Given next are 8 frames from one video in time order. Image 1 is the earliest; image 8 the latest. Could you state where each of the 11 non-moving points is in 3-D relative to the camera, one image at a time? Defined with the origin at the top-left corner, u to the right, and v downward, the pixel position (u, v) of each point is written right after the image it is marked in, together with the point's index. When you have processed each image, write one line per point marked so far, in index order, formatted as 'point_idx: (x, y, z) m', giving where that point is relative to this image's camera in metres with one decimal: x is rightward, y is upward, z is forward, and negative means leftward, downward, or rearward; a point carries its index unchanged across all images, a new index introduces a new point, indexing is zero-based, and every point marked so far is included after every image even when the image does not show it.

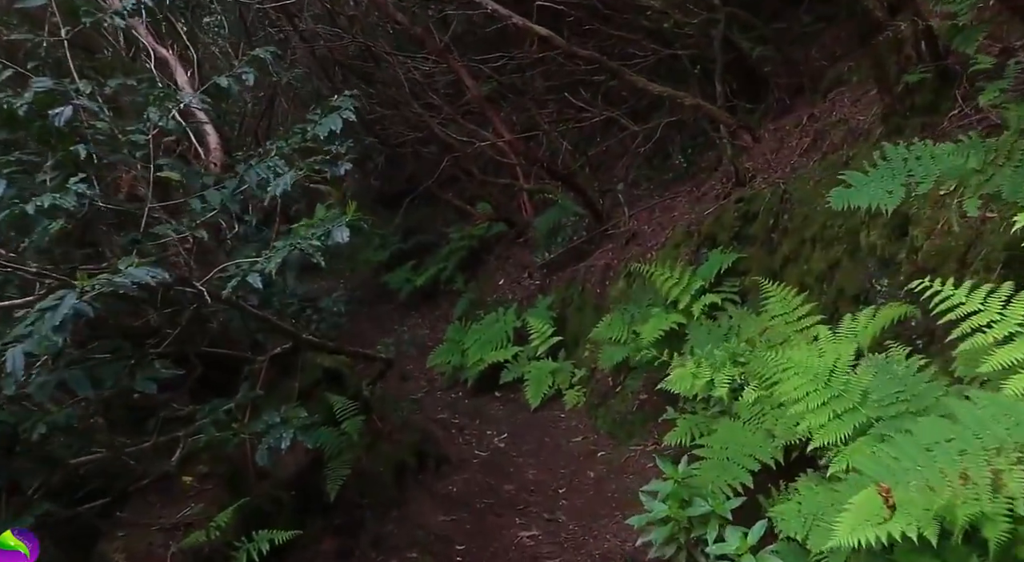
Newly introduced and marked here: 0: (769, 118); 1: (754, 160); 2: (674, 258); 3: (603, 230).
0: (+2.5, +1.6, +8.7) m
1: (+2.1, +1.0, +7.7) m
2: (+1.4, +0.2, +7.4) m
3: (+1.1, +0.6, +11.1) m
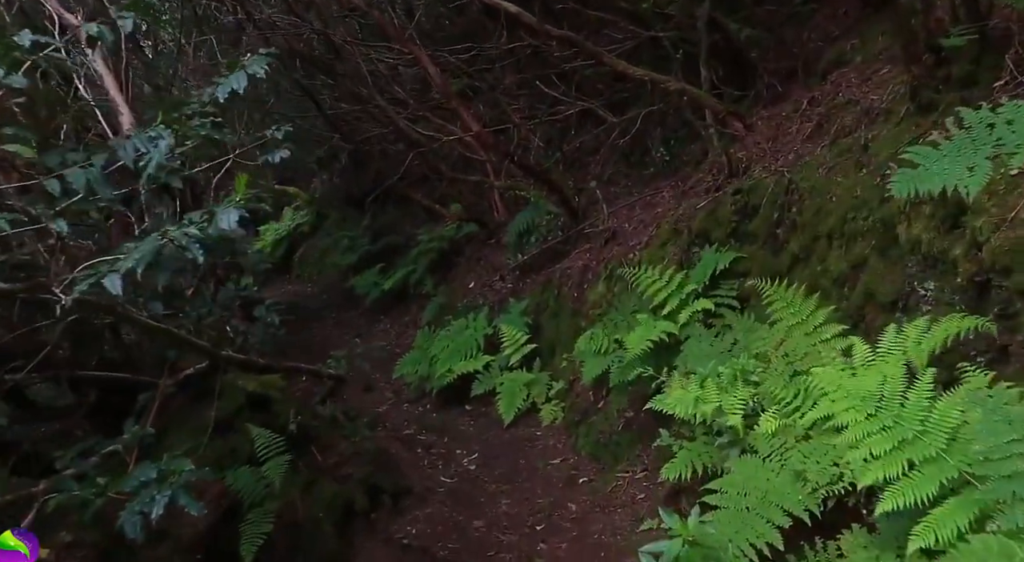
0: (+2.2, +1.6, +8.0) m
1: (+1.8, +1.0, +6.9) m
2: (+1.2, +0.1, +6.6) m
3: (+0.8, +0.6, +10.3) m
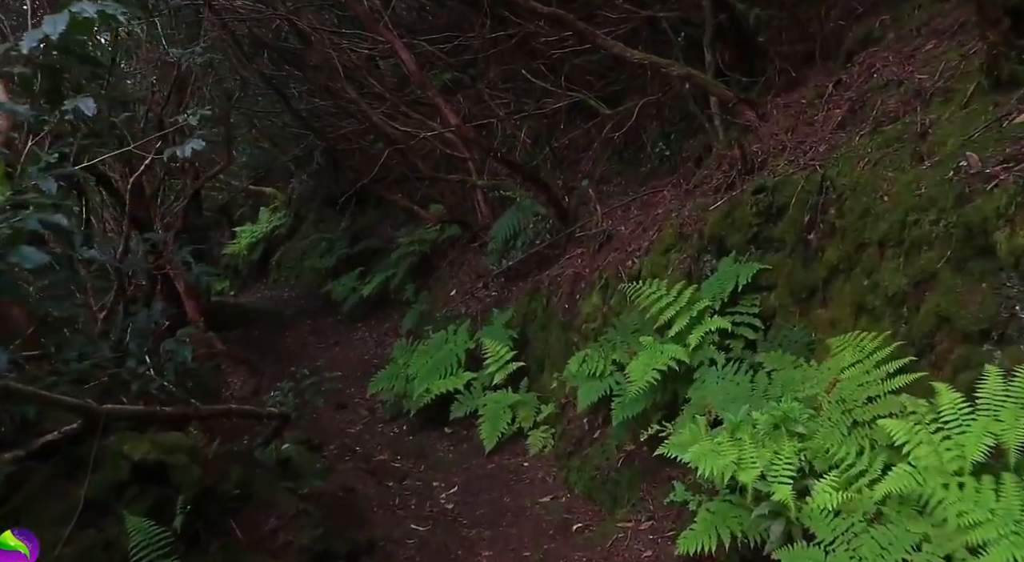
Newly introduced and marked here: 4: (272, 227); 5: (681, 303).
0: (+2.0, +1.5, +7.1) m
1: (+1.7, +0.9, +6.0) m
2: (+1.0, +0.1, +5.7) m
3: (+0.6, +0.5, +9.4) m
4: (-4.6, +1.0, +17.4) m
5: (+1.0, -0.1, +5.2) m
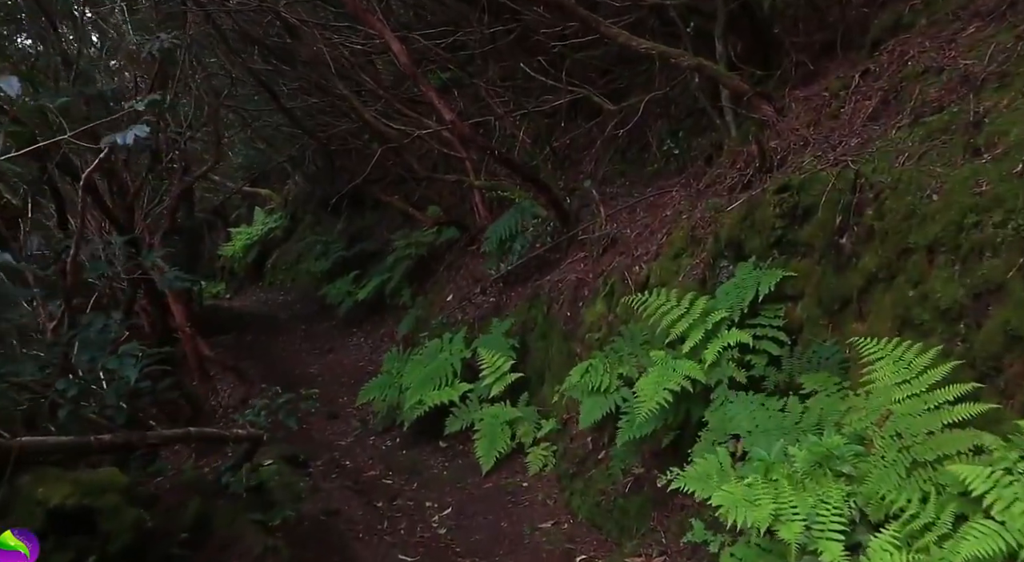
0: (+2.0, +1.4, +6.6) m
1: (+1.7, +0.9, +5.6) m
2: (+1.0, 0.0, +5.3) m
3: (+0.6, +0.4, +8.9) m
4: (-4.6, +1.0, +16.9) m
5: (+1.0, -0.2, +4.7) m
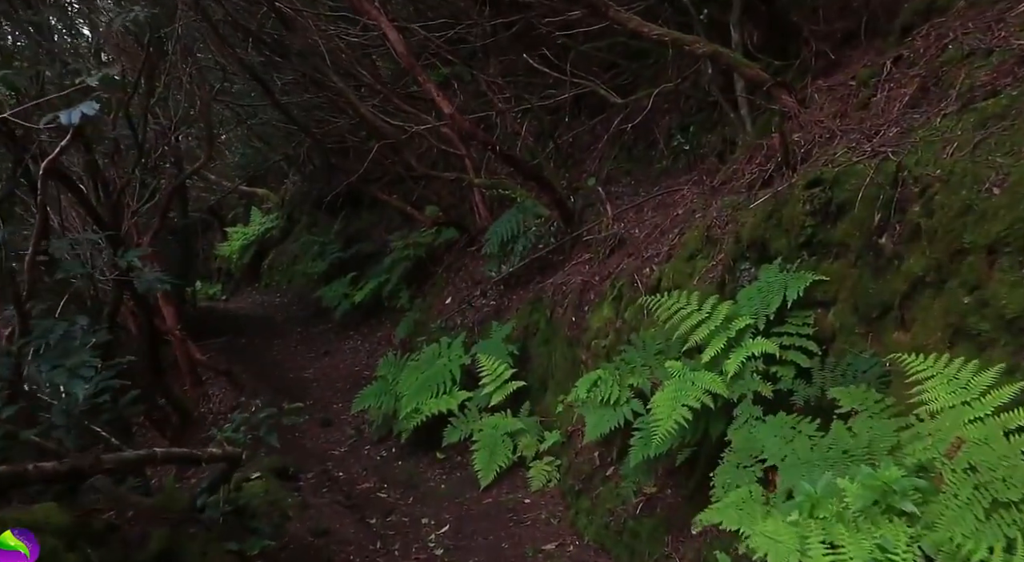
0: (+2.0, +1.4, +6.2) m
1: (+1.7, +0.9, +5.2) m
2: (+1.0, 0.0, +4.9) m
3: (+0.6, +0.4, +8.5) m
4: (-4.6, +0.9, +16.5) m
5: (+1.0, -0.2, +4.3) m
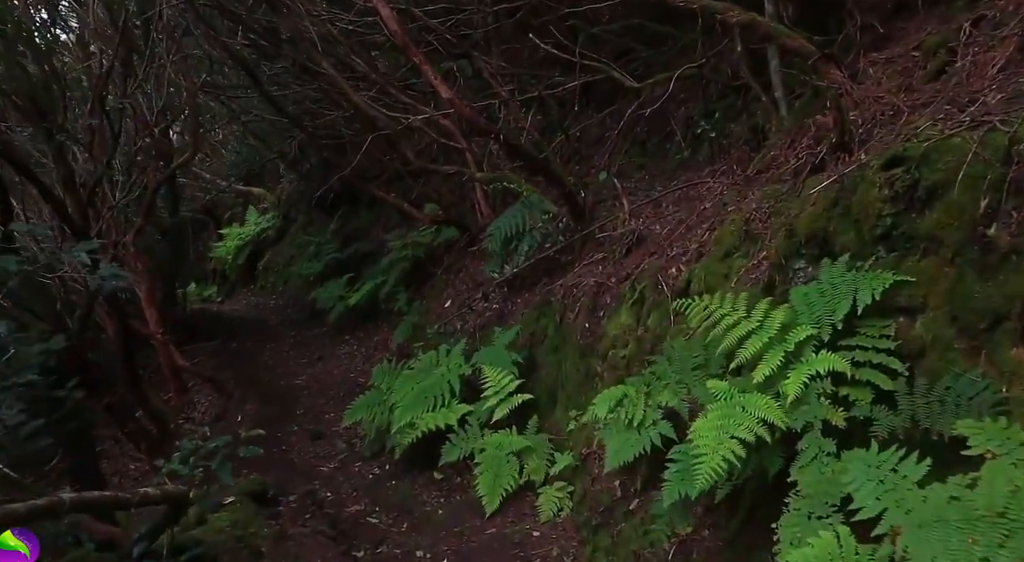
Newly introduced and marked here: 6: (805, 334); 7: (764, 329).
0: (+2.1, +1.4, +5.5) m
1: (+1.7, +0.8, +4.4) m
2: (+1.1, 0.0, +4.1) m
3: (+0.6, +0.4, +7.7) m
4: (-4.5, +0.9, +15.8) m
5: (+1.0, -0.2, +3.6) m
6: (+1.1, -0.2, +3.4) m
7: (+1.0, -0.2, +3.6) m
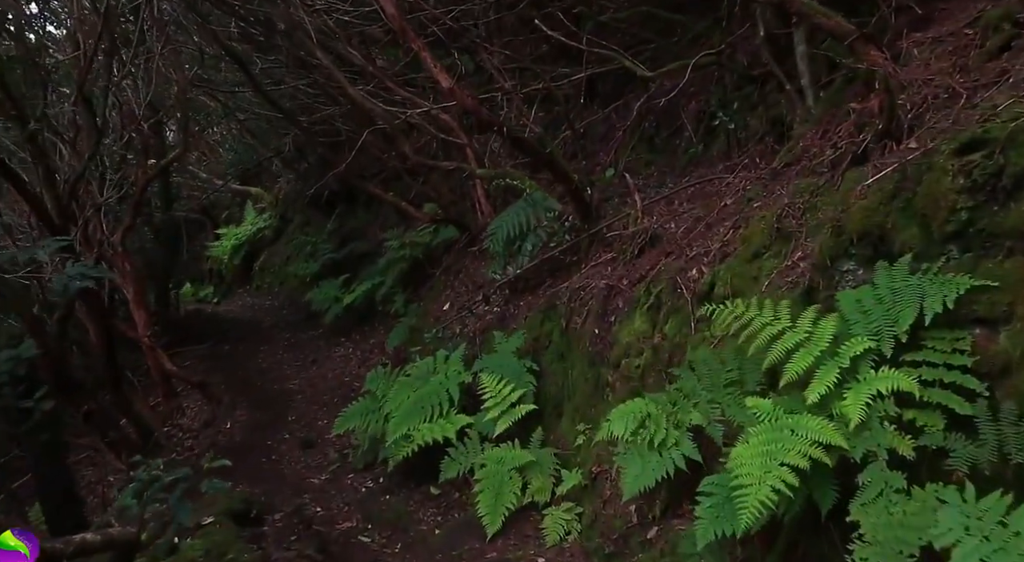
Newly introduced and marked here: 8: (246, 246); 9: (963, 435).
0: (+2.1, +1.4, +5.0) m
1: (+1.8, +0.8, +3.9) m
2: (+1.1, 0.0, +3.6) m
3: (+0.7, +0.4, +7.3) m
4: (-4.5, +0.9, +15.3) m
5: (+1.0, -0.2, +3.1) m
6: (+1.1, -0.2, +2.9) m
7: (+1.0, -0.2, +3.1) m
8: (-4.7, +0.6, +15.5) m
9: (+1.3, -0.5, +2.7) m
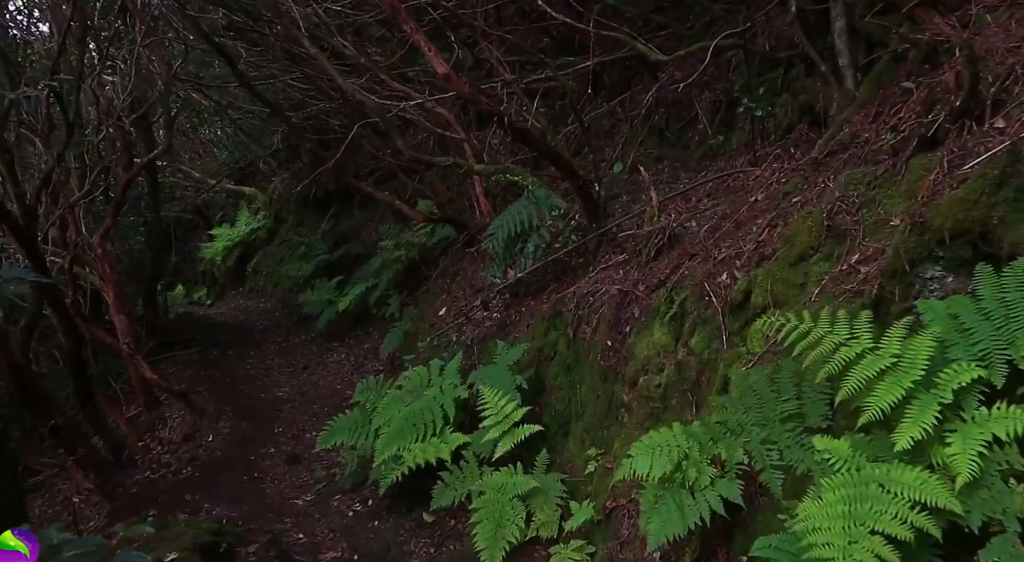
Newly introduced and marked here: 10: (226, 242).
0: (+2.1, +1.3, +4.3) m
1: (+1.8, +0.8, +3.3) m
2: (+1.1, 0.0, +3.0) m
3: (+0.7, +0.4, +6.6) m
4: (-4.5, +0.9, +14.7) m
5: (+1.0, -0.2, +2.4) m
6: (+1.1, -0.2, +2.3) m
7: (+1.0, -0.2, +2.5) m
8: (-4.7, +0.6, +14.9) m
9: (+1.4, -0.5, +2.1) m
10: (-4.9, +0.7, +14.8) m
